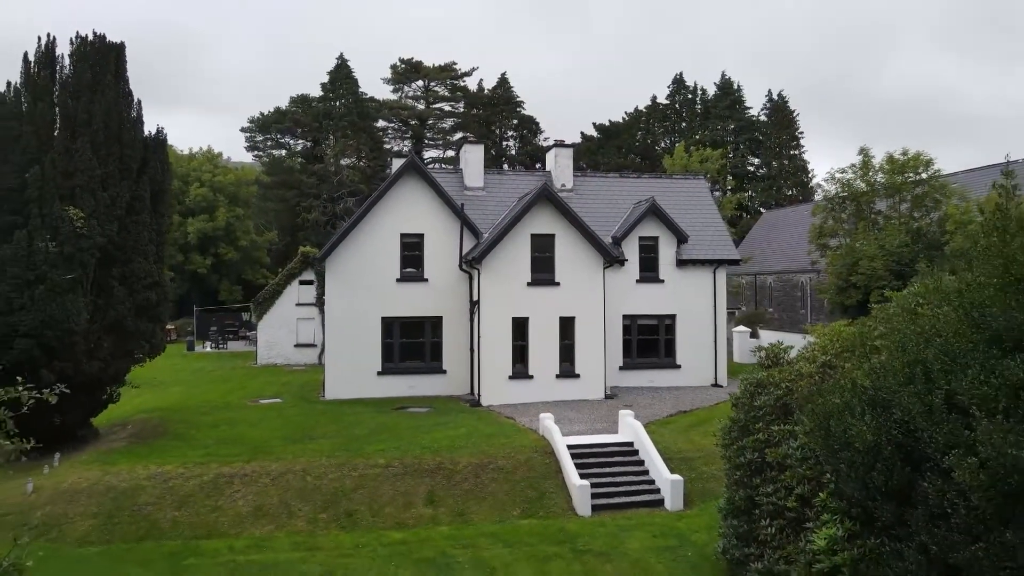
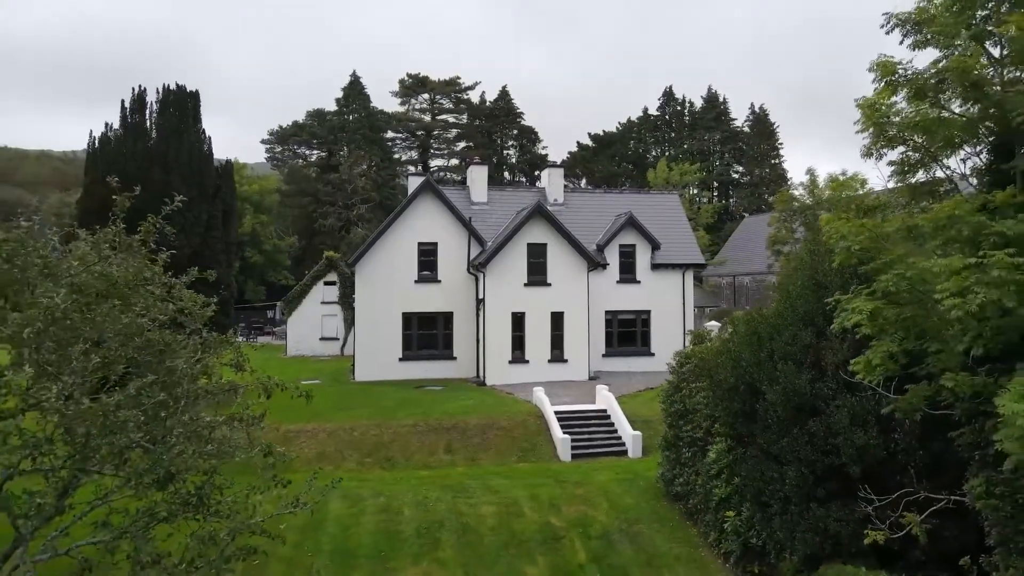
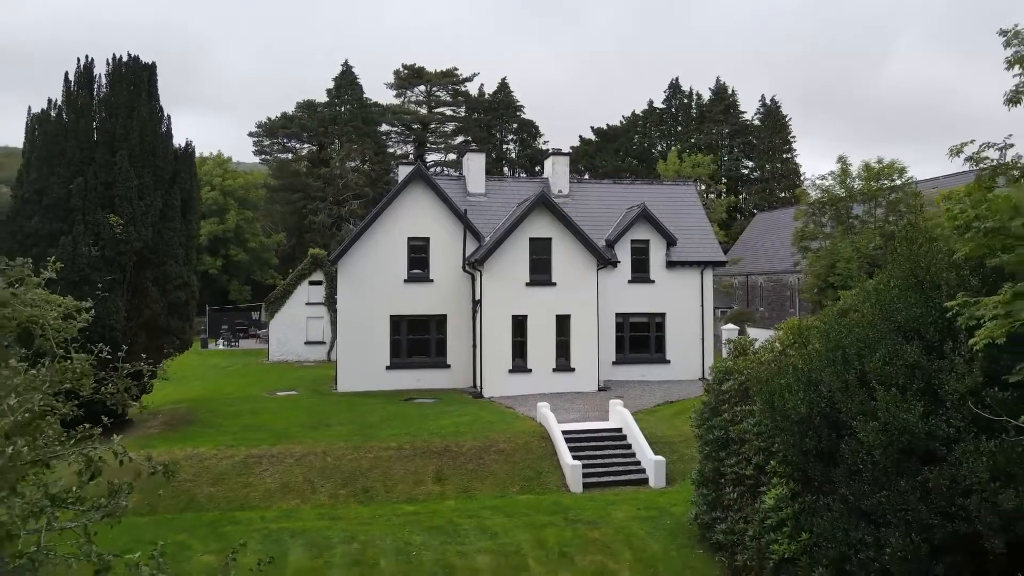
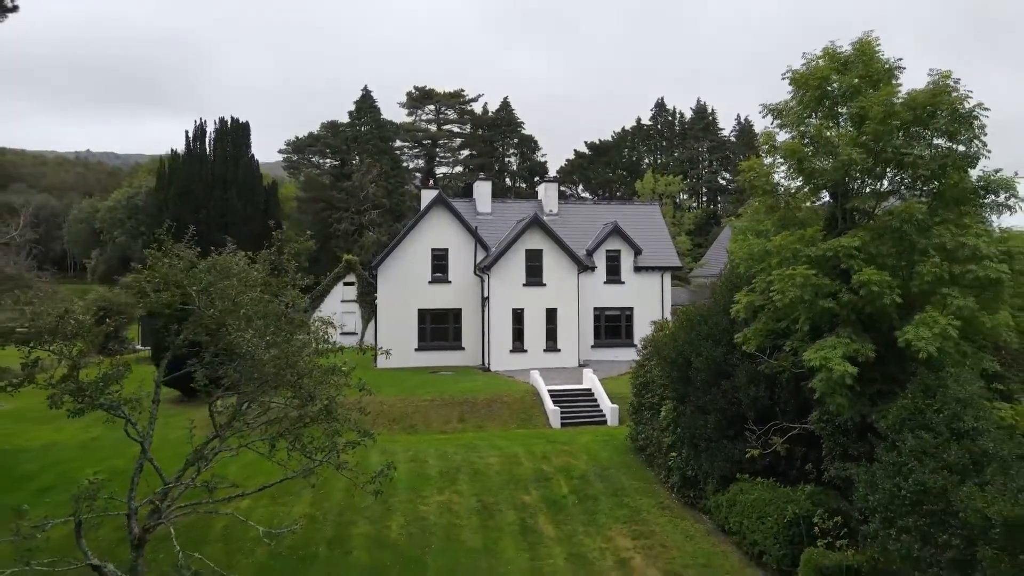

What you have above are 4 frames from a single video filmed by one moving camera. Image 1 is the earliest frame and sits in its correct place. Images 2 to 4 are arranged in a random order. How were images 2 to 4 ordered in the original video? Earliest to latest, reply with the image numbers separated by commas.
3, 2, 4
